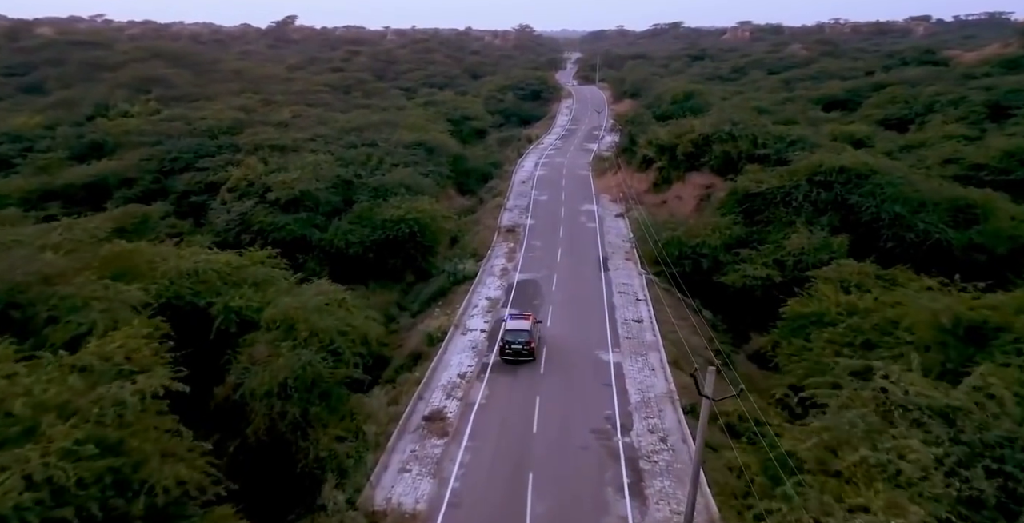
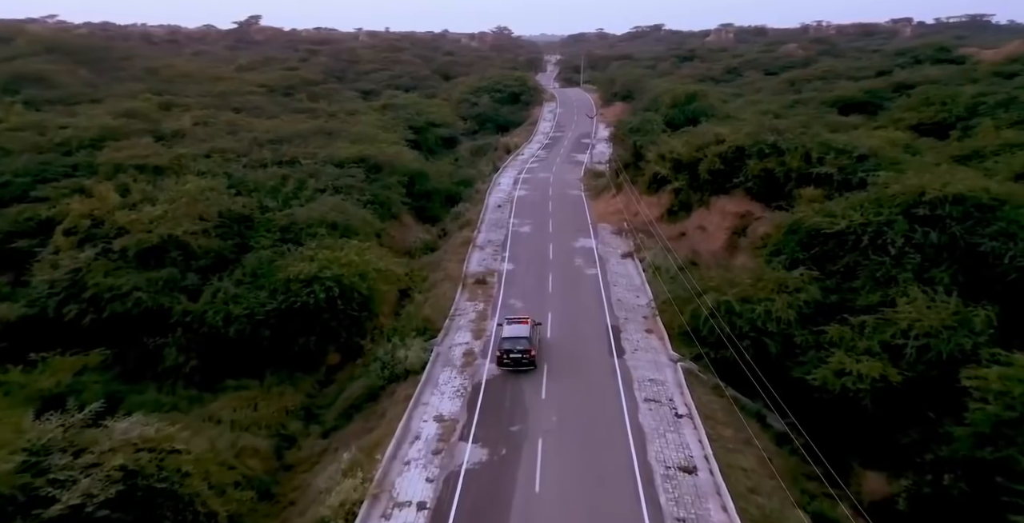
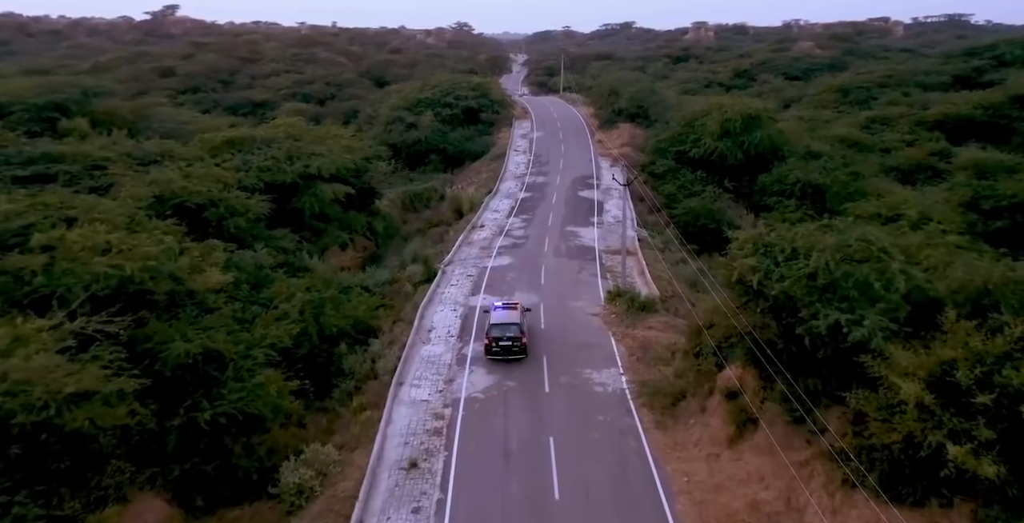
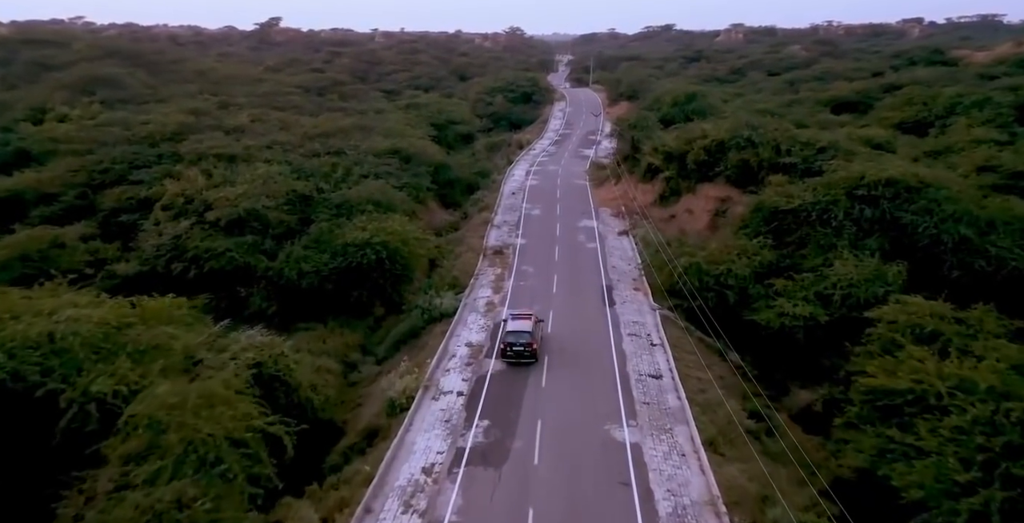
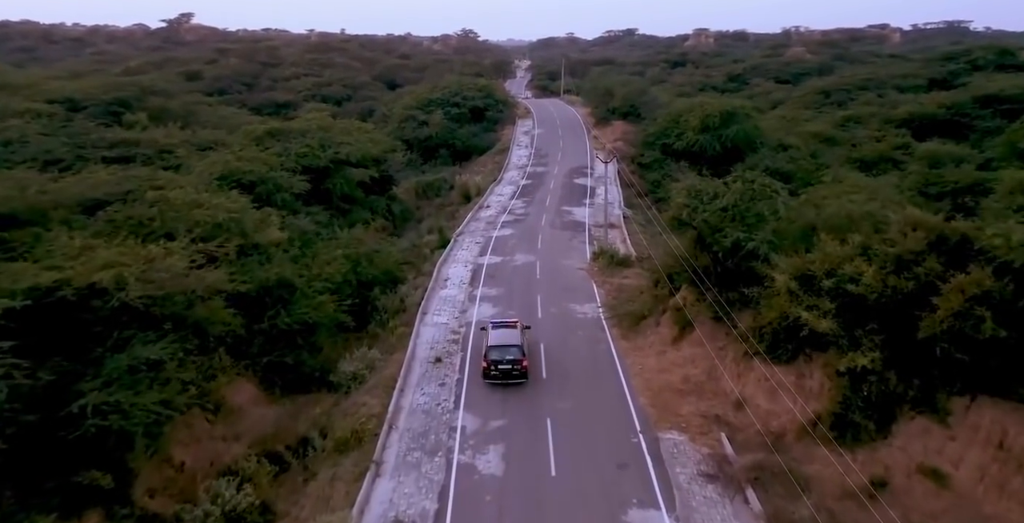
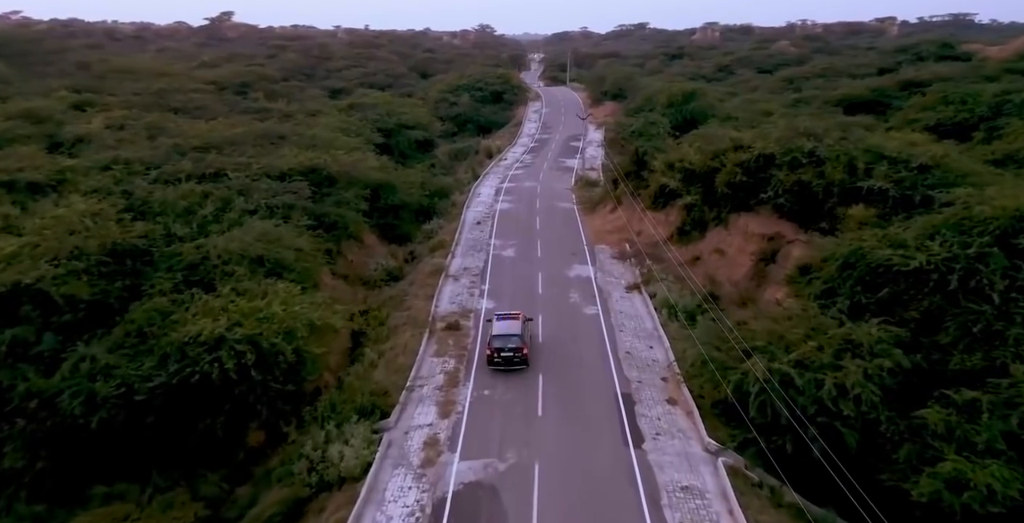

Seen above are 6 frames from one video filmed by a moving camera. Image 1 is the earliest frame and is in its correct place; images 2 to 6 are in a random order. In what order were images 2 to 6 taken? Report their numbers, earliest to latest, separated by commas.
4, 2, 6, 5, 3
